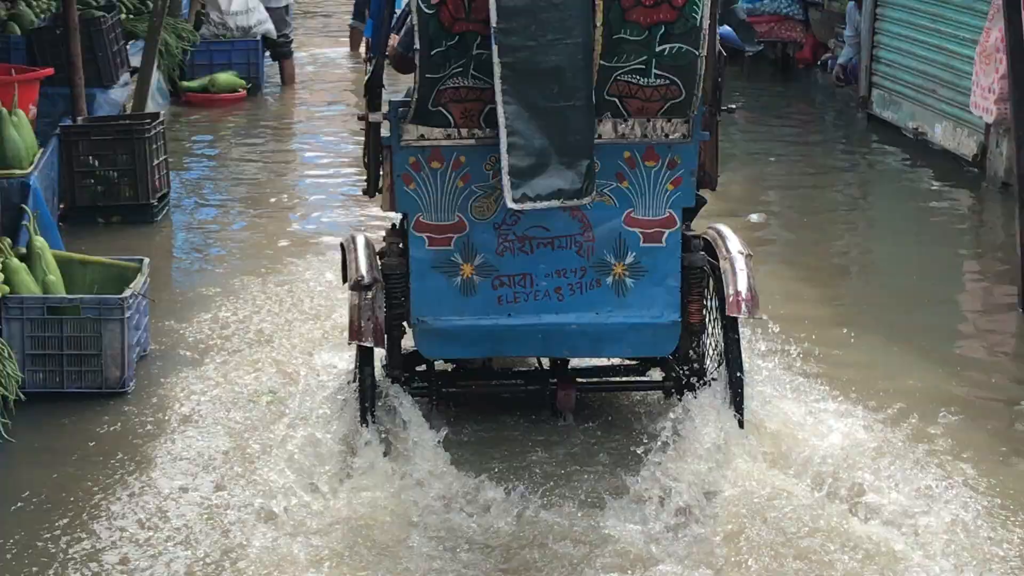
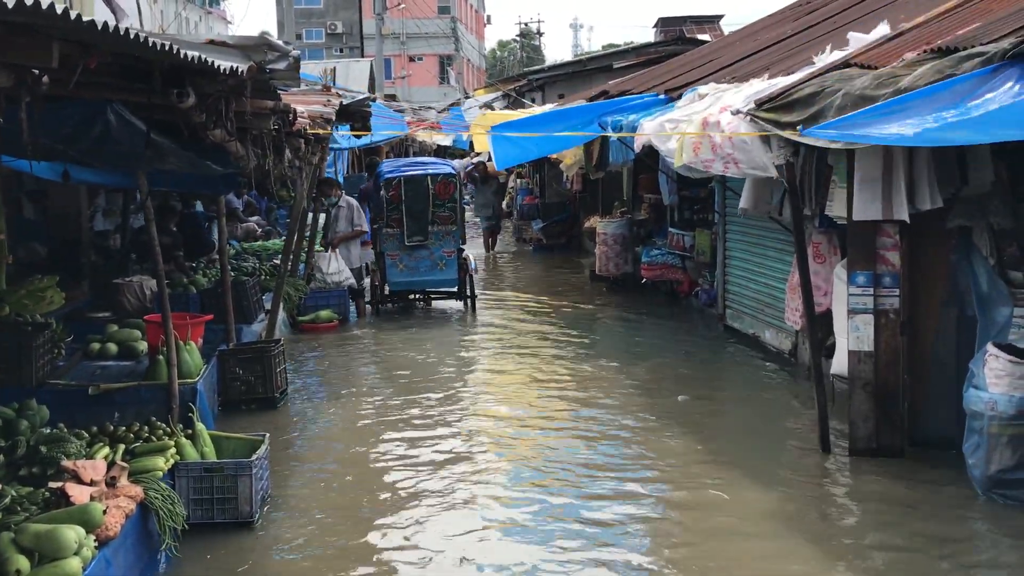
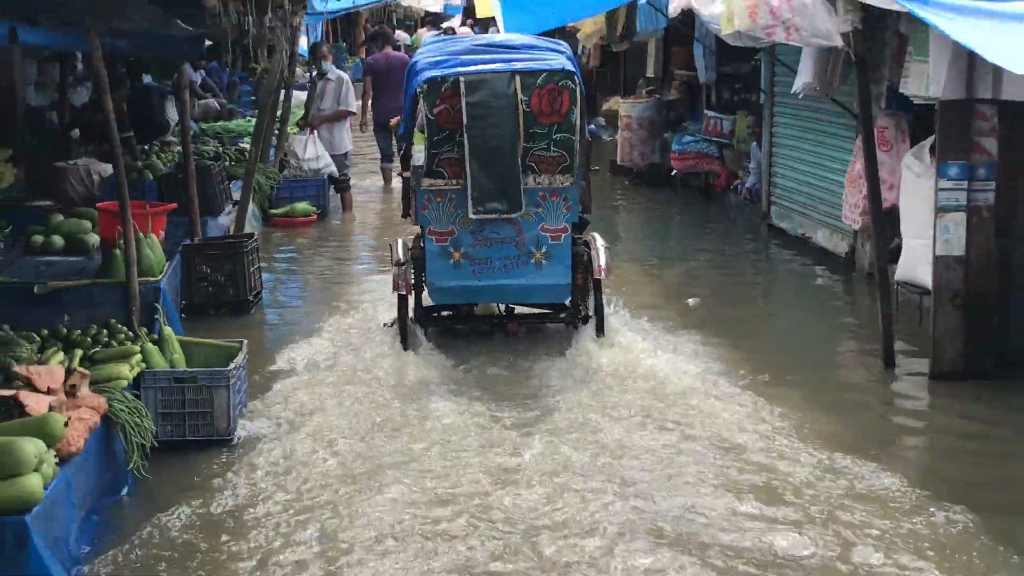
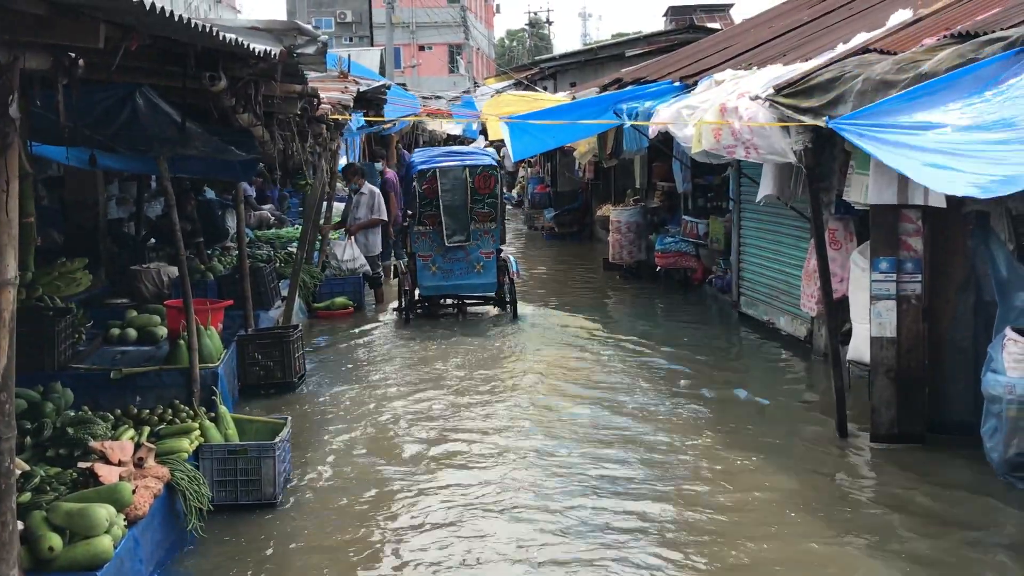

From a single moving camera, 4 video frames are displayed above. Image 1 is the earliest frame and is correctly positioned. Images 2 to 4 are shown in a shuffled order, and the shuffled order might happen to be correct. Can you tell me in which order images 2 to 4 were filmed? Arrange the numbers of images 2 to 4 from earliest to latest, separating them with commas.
3, 4, 2
